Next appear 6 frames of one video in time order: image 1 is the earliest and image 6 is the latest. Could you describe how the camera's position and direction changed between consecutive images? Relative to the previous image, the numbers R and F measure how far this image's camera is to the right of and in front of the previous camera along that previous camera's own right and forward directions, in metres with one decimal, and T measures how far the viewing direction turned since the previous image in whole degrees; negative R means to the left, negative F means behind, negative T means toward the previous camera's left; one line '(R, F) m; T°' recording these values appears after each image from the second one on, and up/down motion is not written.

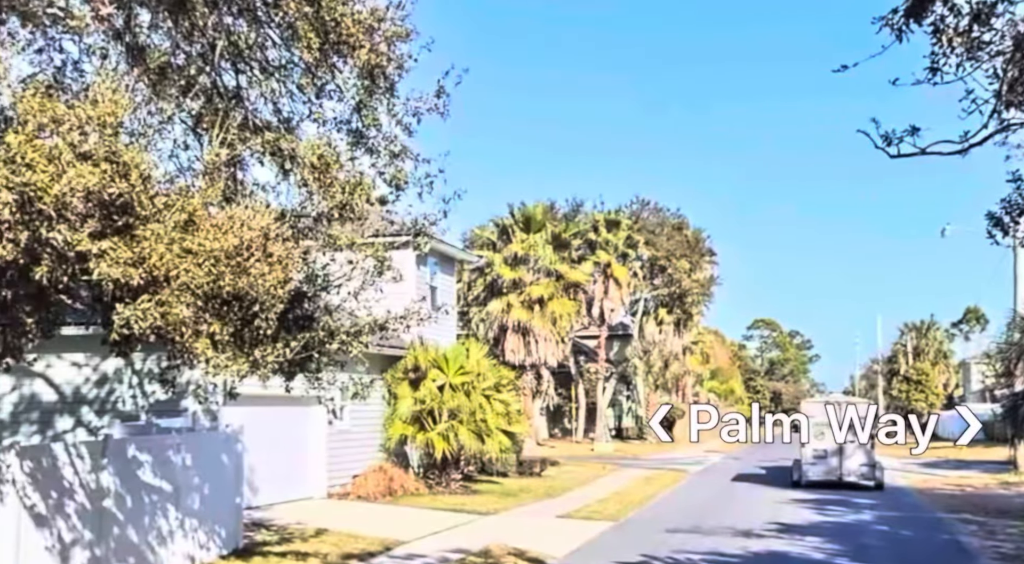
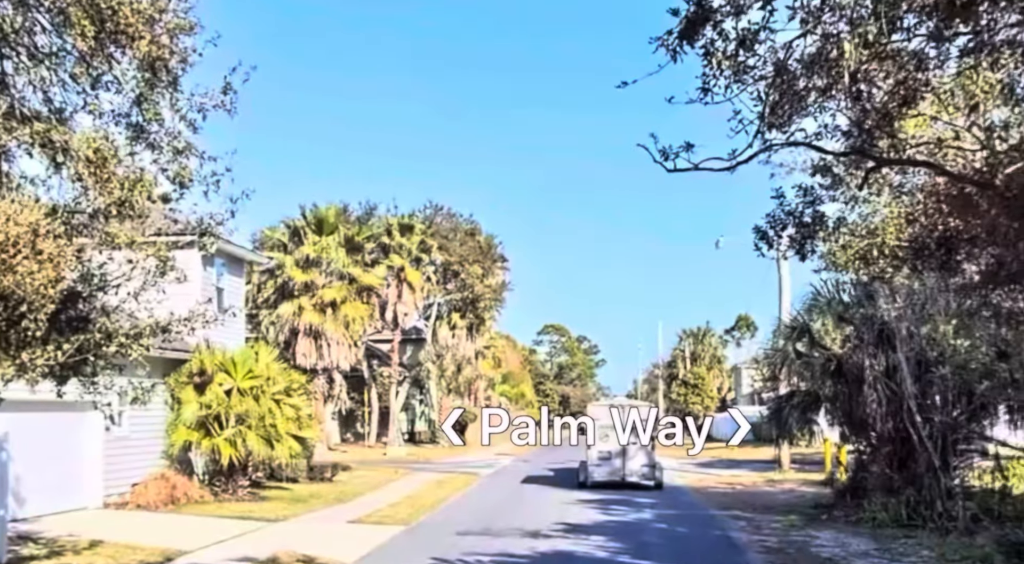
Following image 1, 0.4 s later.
(0.0, 0.0) m; +9°
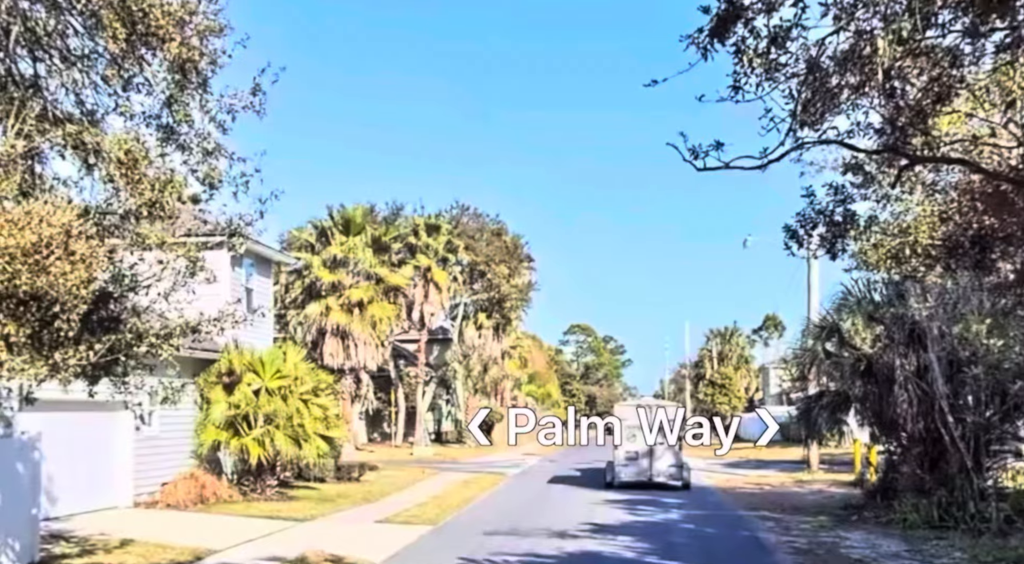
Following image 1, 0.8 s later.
(0.0, 0.0) m; -1°
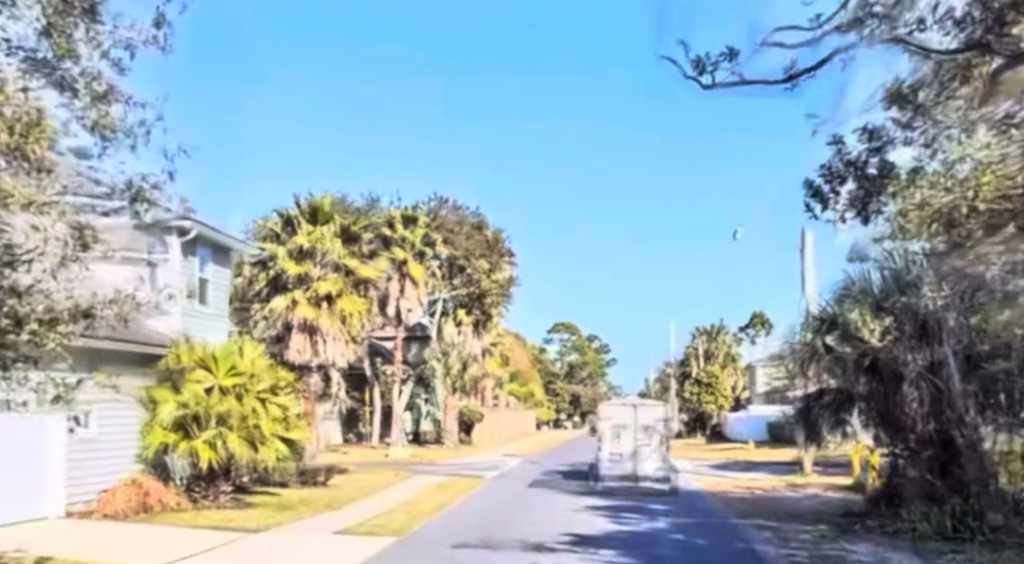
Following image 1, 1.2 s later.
(+0.2, +2.0) m; +1°
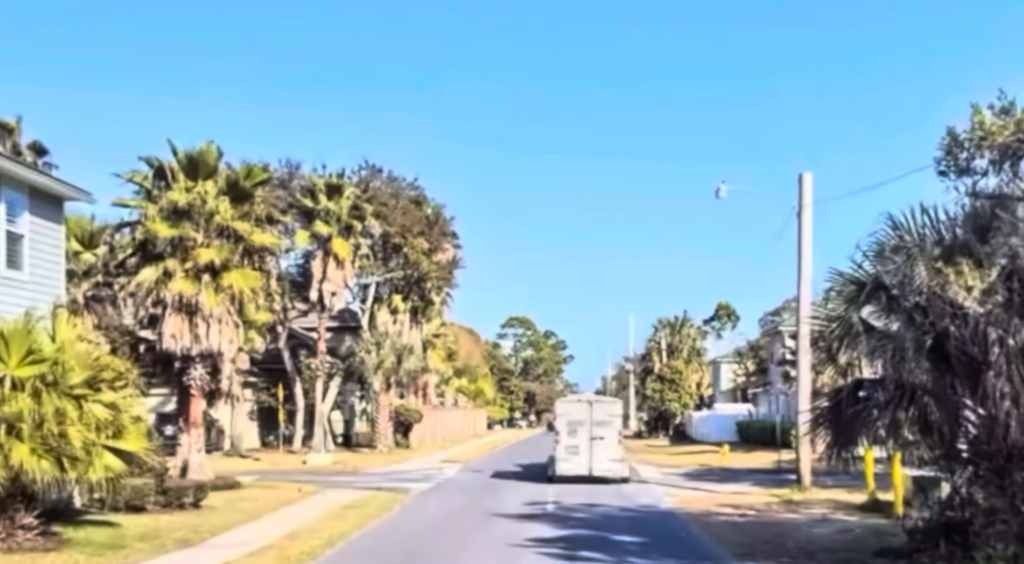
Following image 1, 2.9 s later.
(+0.6, +6.6) m; +2°
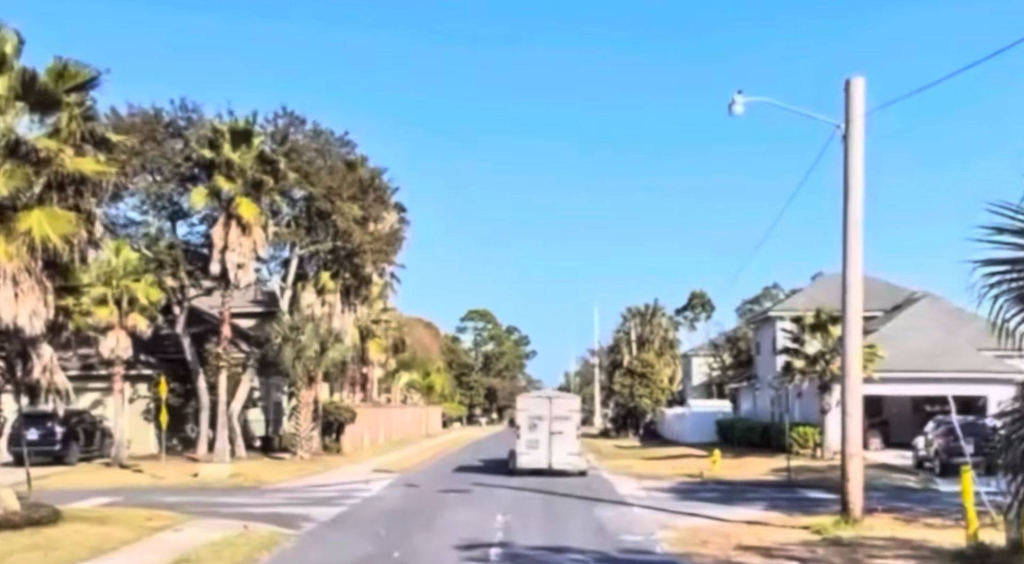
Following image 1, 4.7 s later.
(+0.5, +8.0) m; +2°
